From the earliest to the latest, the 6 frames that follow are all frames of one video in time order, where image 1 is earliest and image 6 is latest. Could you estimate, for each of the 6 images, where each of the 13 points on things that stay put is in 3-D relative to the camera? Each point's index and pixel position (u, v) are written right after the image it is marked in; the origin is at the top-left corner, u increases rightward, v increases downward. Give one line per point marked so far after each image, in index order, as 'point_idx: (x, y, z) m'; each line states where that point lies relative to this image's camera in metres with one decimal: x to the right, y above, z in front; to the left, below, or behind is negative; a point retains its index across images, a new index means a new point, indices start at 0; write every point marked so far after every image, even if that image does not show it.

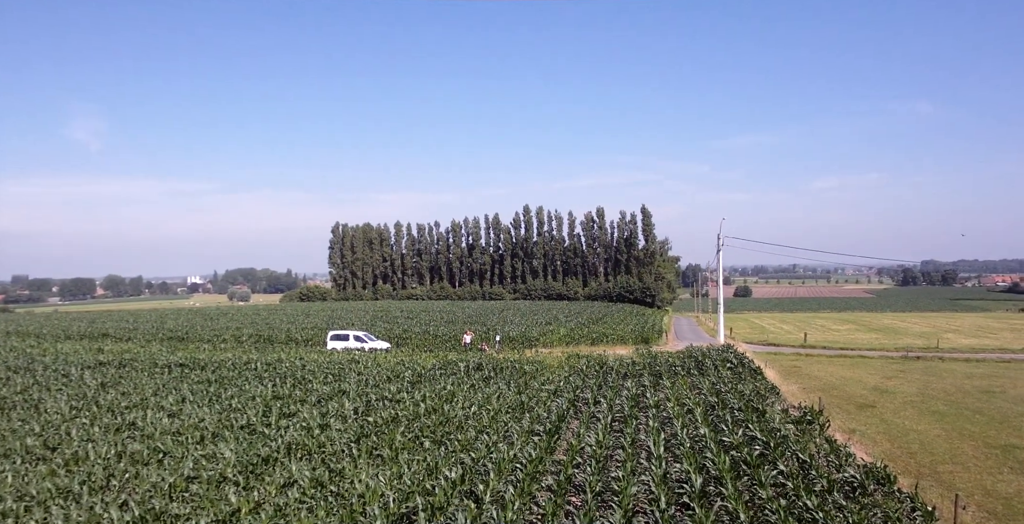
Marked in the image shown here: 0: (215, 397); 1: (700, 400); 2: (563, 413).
0: (-8.0, -3.6, +18.8) m
1: (+5.0, -3.6, +18.5) m
2: (+1.2, -3.5, +16.2) m
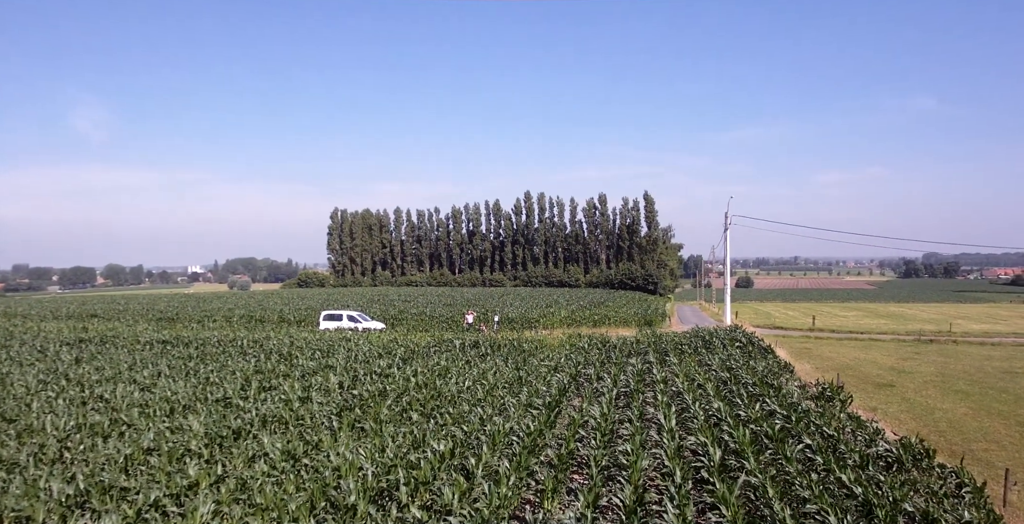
0: (-8.0, -2.8, +17.7) m
1: (+4.9, -2.8, +17.3) m
2: (+1.1, -2.7, +15.0) m
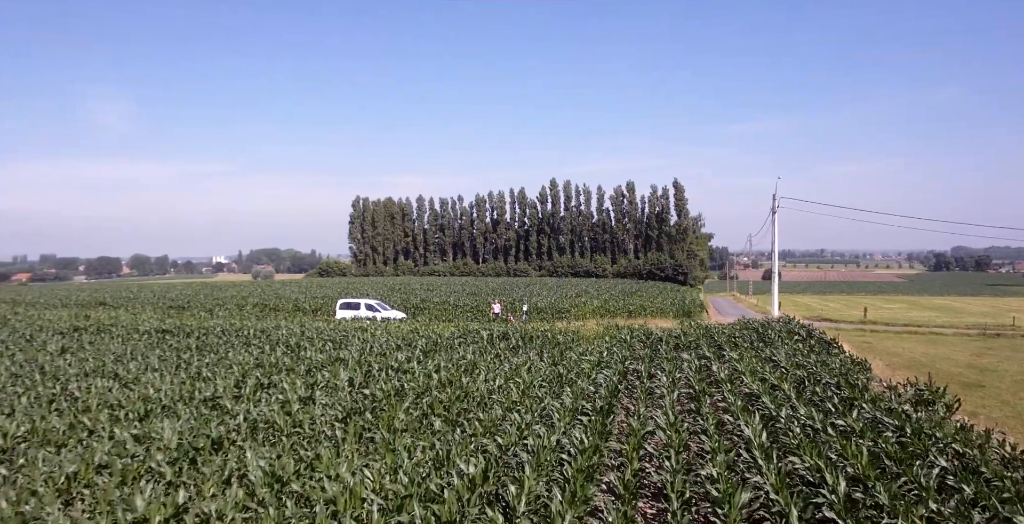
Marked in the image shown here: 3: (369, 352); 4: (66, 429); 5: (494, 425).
0: (-7.2, -2.3, +15.6) m
1: (+5.7, -2.4, +14.8) m
2: (+1.8, -2.3, +12.6) m
3: (-3.5, -2.2, +17.3) m
4: (-6.5, -2.4, +10.2) m
5: (-0.3, -2.3, +10.0) m
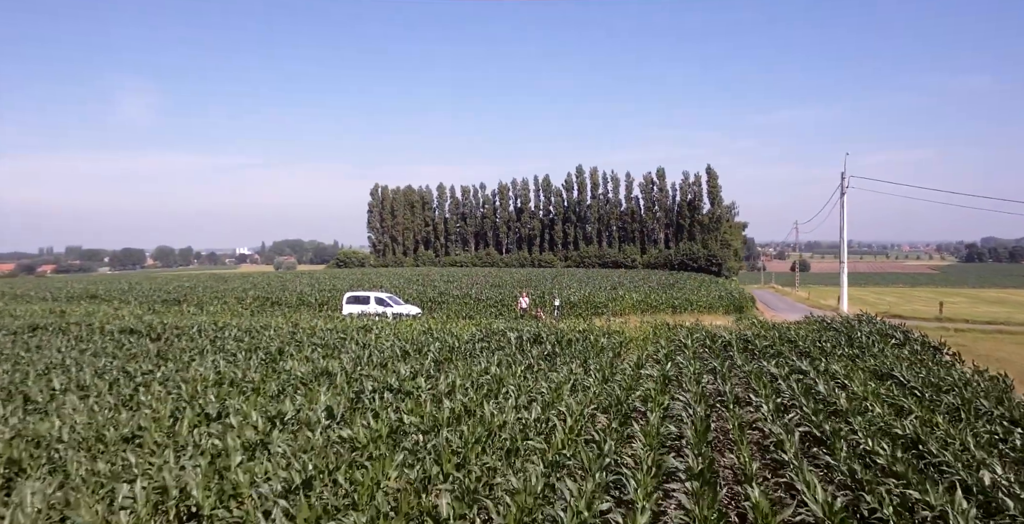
0: (-6.6, -2.0, +12.0) m
1: (+6.3, -2.1, +10.8) m
2: (+2.4, -2.0, +8.8) m
3: (-2.8, -1.9, +13.6) m
4: (-6.0, -2.2, +6.6) m
5: (+0.2, -2.1, +6.2) m
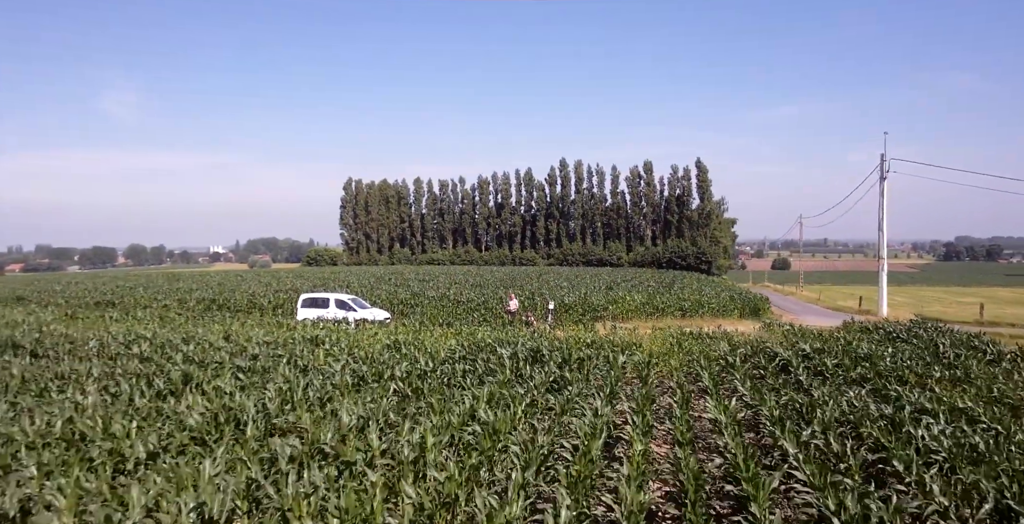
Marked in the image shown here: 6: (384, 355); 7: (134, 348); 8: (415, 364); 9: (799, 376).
0: (-6.6, -1.9, +7.7) m
1: (+6.3, -2.0, +6.9) m
2: (+2.5, -1.9, +4.8) m
3: (-2.9, -1.8, +9.4) m
4: (-5.8, -2.1, +2.4) m
5: (+0.4, -2.0, +2.2) m
6: (-2.4, -1.7, +12.9) m
7: (-7.6, -1.7, +14.2) m
8: (-1.6, -1.7, +11.9) m
9: (+4.8, -1.9, +12.0) m
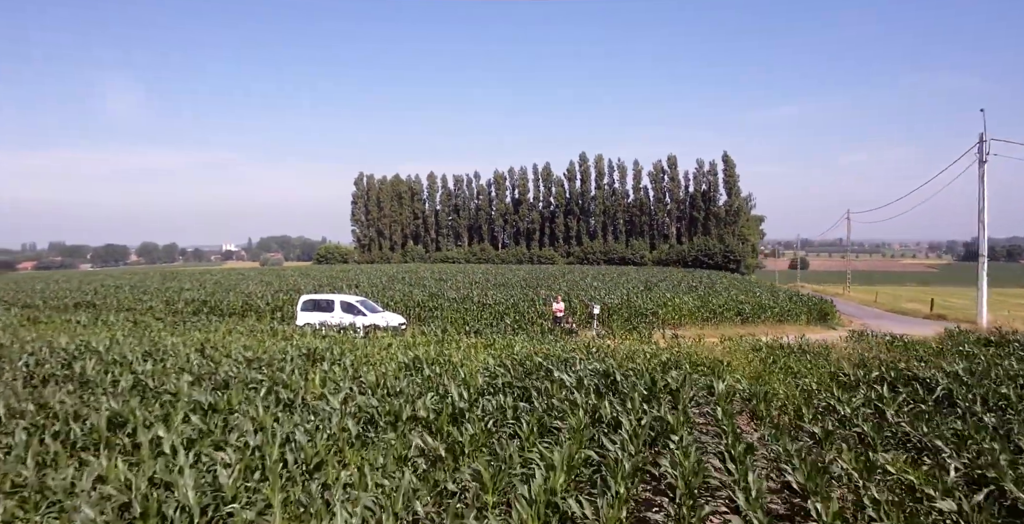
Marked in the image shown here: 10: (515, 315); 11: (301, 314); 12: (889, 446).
0: (-5.8, -1.8, +4.4) m
1: (+7.1, -1.9, +3.4) m
2: (+3.2, -1.9, +1.3) m
3: (-2.1, -1.7, +6.1) m
4: (-5.1, -2.0, -1.0) m
5: (+1.1, -2.0, -1.2) m
6: (-1.5, -1.6, +9.6) m
7: (-6.8, -1.6, +10.9) m
8: (-0.8, -1.6, +8.5) m
9: (+5.6, -1.8, +8.5) m
10: (+0.2, -1.5, +19.5) m
11: (-5.7, -1.4, +18.8) m
12: (+4.1, -1.8, +8.0) m
